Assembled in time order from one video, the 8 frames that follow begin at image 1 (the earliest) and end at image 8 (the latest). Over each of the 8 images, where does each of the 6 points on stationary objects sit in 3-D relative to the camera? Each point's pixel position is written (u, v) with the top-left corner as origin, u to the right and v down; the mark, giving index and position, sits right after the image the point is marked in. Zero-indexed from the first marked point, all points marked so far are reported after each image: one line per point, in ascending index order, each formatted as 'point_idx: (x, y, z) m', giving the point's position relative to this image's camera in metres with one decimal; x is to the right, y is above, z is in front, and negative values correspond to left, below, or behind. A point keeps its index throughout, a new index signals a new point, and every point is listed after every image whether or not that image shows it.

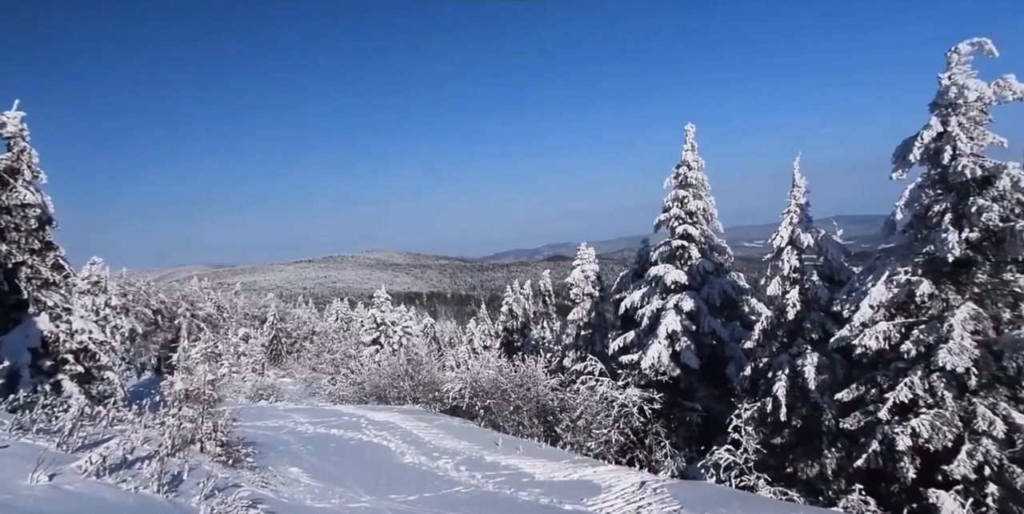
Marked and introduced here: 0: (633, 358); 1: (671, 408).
0: (+3.5, -2.8, +17.8) m
1: (+4.7, -4.3, +18.5) m
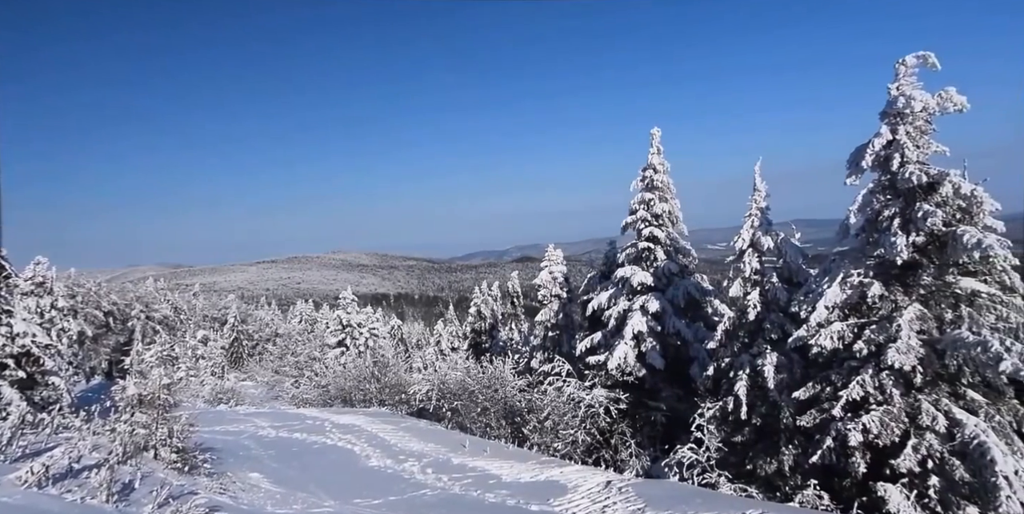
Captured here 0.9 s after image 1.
0: (+2.6, -2.9, +18.4) m
1: (+3.7, -4.4, +19.2) m
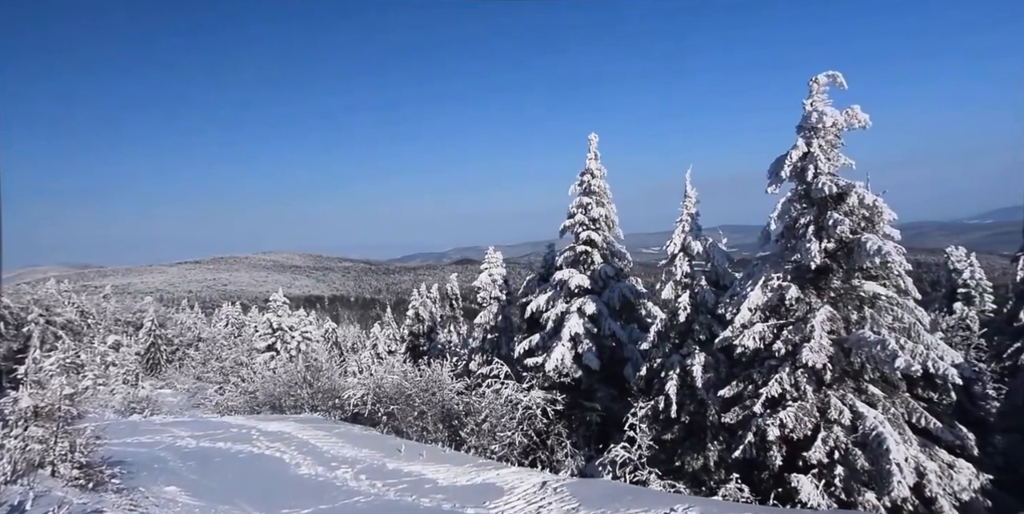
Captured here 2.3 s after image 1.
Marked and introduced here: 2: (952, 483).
0: (+0.8, -2.9, +19.3) m
1: (+1.8, -4.5, +20.1) m
2: (+8.6, -4.4, +13.6) m
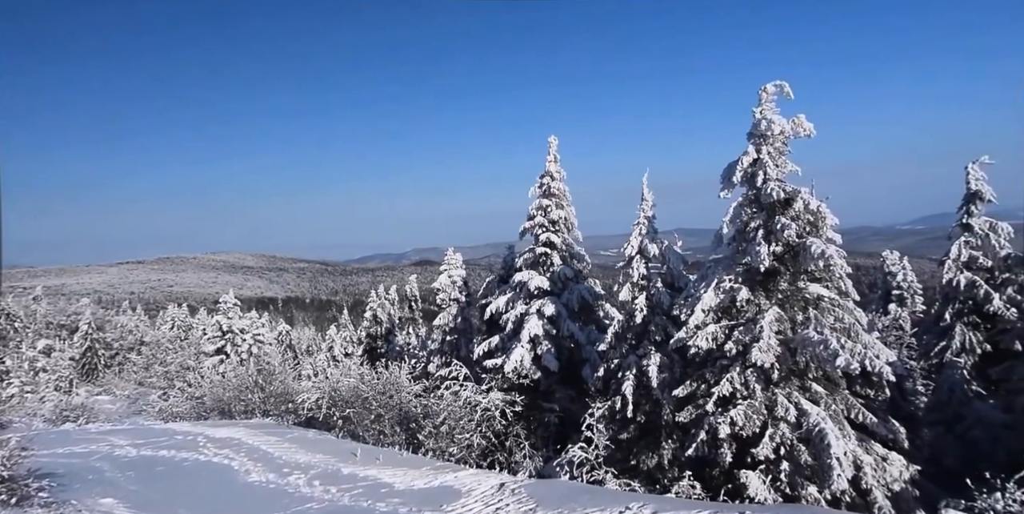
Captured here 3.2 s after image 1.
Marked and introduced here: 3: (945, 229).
0: (-0.4, -3.0, +19.7) m
1: (+0.6, -4.5, +20.6) m
2: (+7.7, -4.5, +14.4) m
3: (+11.7, +0.8, +19.3) m
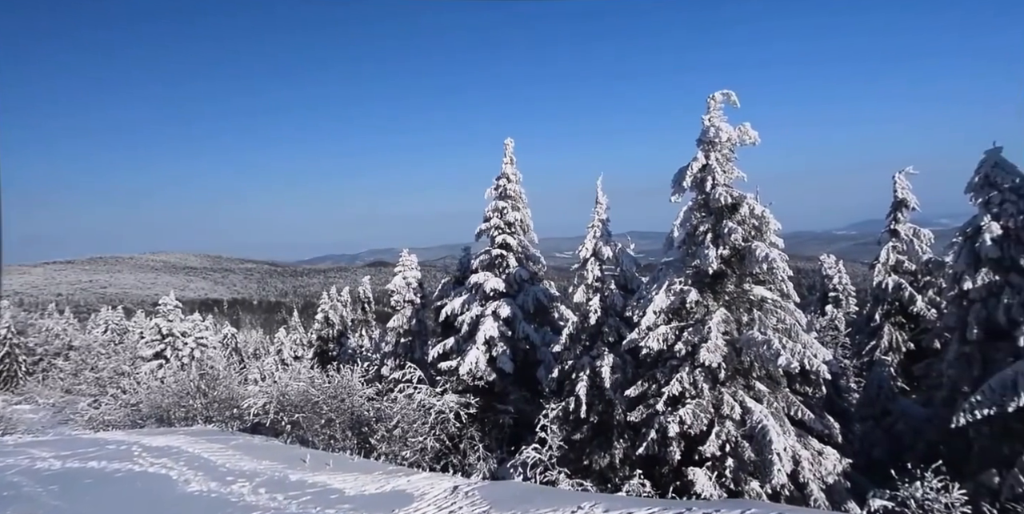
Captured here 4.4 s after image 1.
0: (-1.8, -3.0, +19.9) m
1: (-0.8, -4.6, +20.9) m
2: (+6.7, -4.6, +15.2) m
3: (+10.4, +0.6, +20.3) m
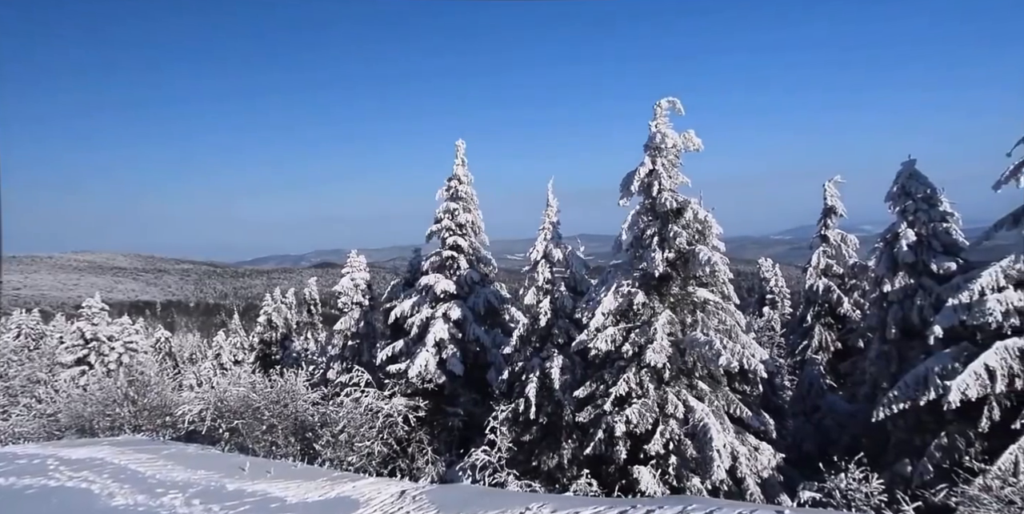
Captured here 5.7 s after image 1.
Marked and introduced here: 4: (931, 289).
0: (-3.3, -3.1, +20.0) m
1: (-2.4, -4.6, +21.0) m
2: (+5.5, -4.7, +15.9) m
3: (+8.9, +0.5, +21.2) m
4: (+7.9, -0.6, +13.4) m
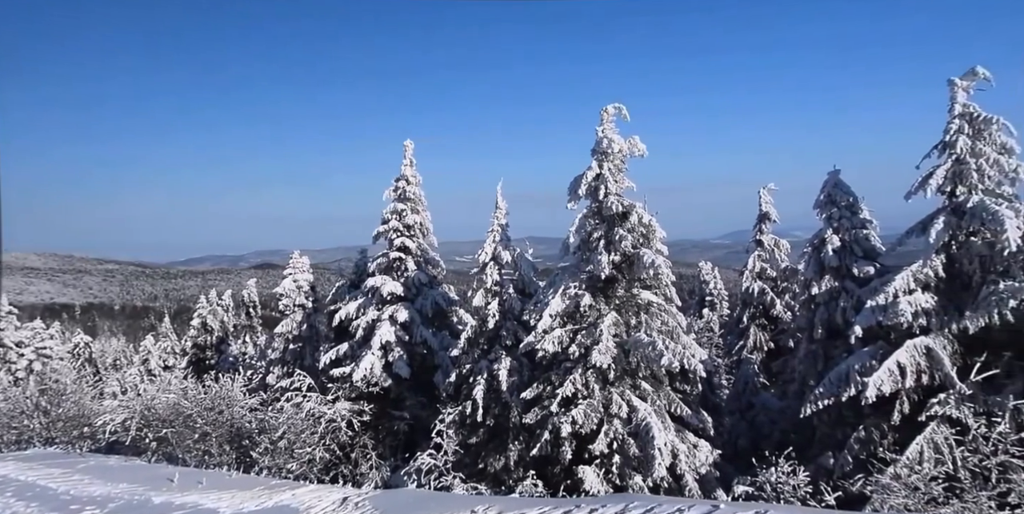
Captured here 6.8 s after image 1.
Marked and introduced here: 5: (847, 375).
0: (-4.8, -3.1, +19.9) m
1: (-4.0, -4.6, +21.0) m
2: (+4.3, -4.7, +16.4) m
3: (+7.3, +0.4, +22.0) m
4: (+6.9, -0.7, +14.2) m
5: (+5.5, -1.9, +11.4) m
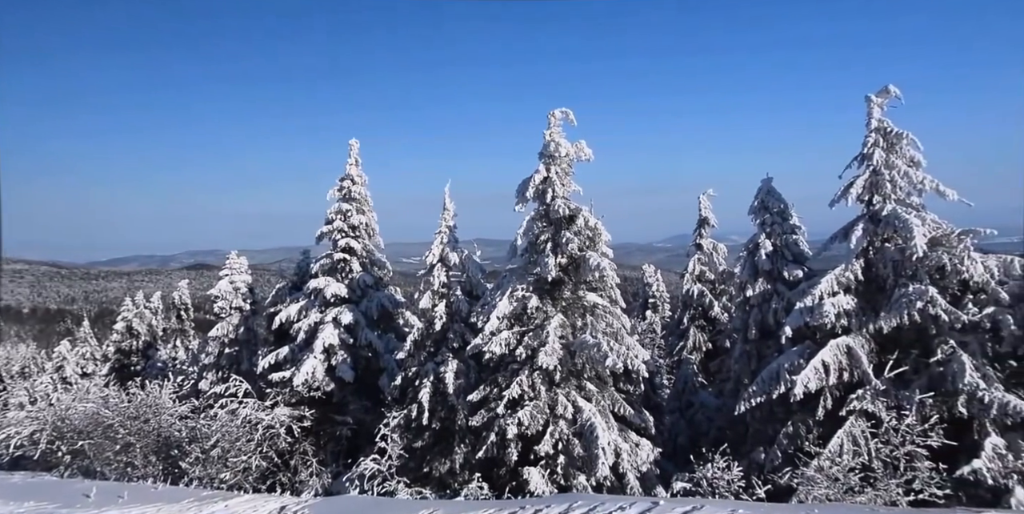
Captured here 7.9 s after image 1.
0: (-6.3, -3.1, +19.7) m
1: (-5.6, -4.7, +20.8) m
2: (+3.0, -4.8, +16.8) m
3: (+5.6, +0.3, +22.6) m
4: (+5.7, -0.8, +14.8) m
5: (+4.6, -2.0, +12.0) m
